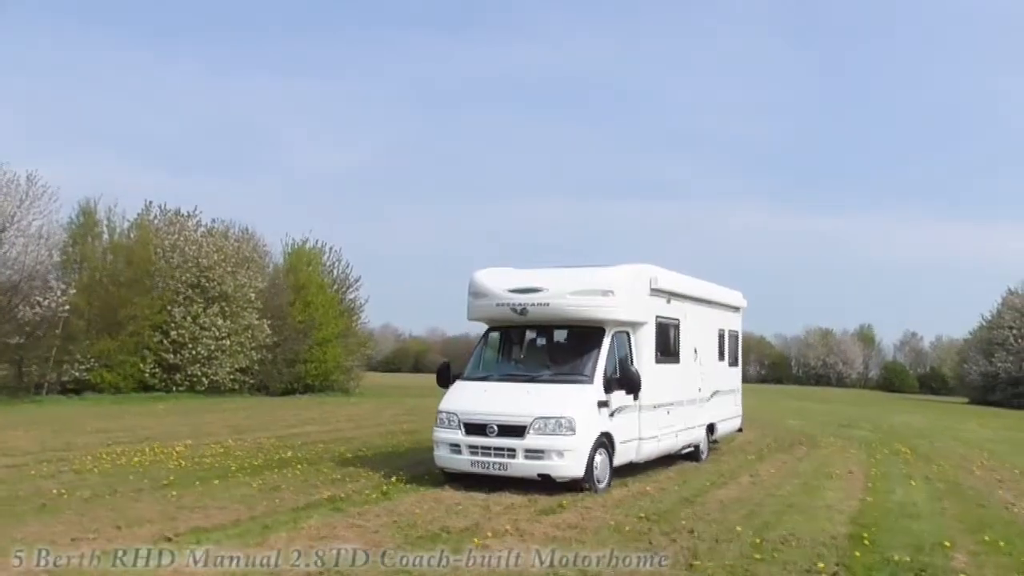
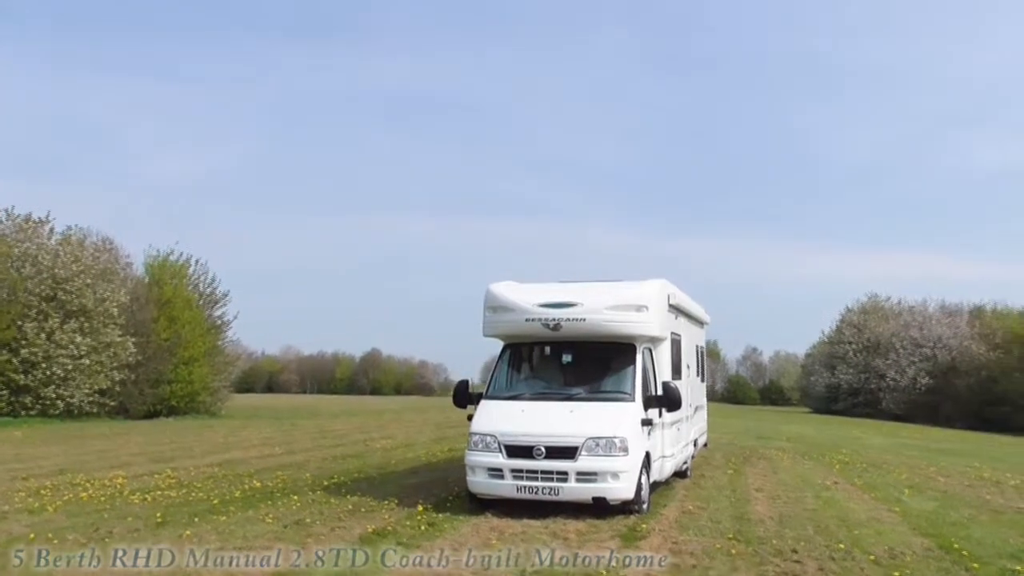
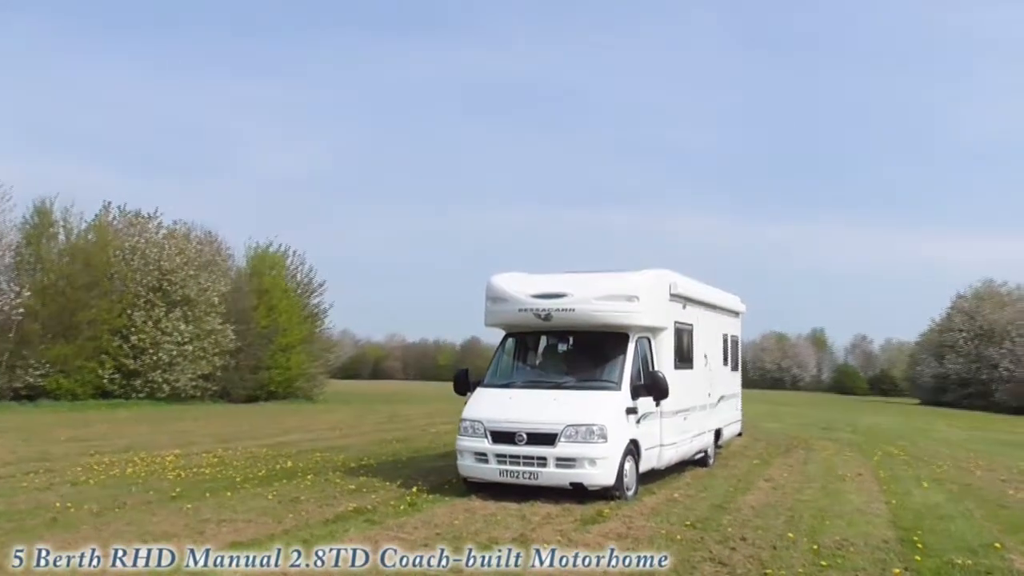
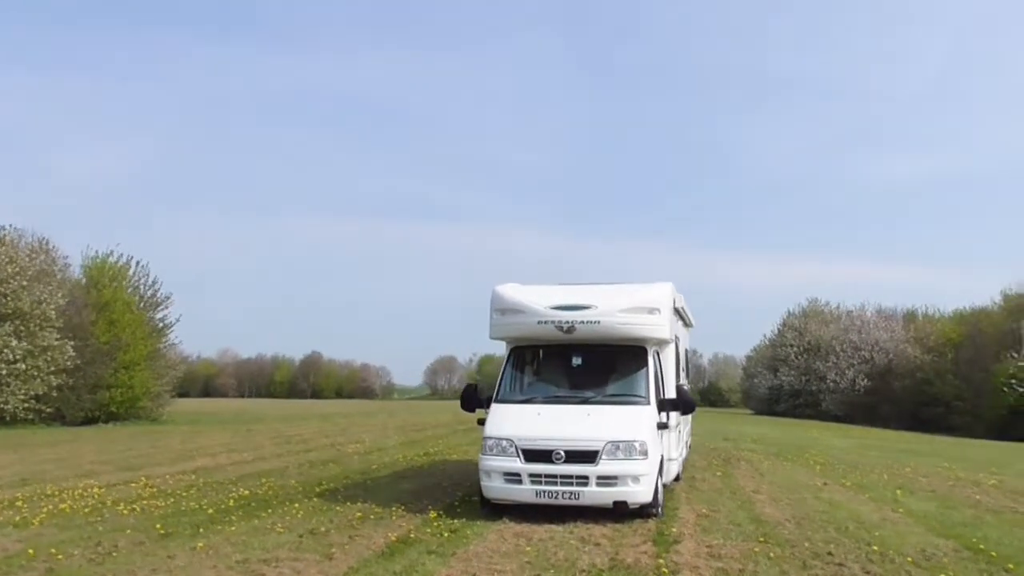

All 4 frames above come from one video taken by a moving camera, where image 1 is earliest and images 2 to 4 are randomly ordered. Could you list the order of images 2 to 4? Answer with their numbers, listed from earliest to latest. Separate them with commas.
3, 2, 4
